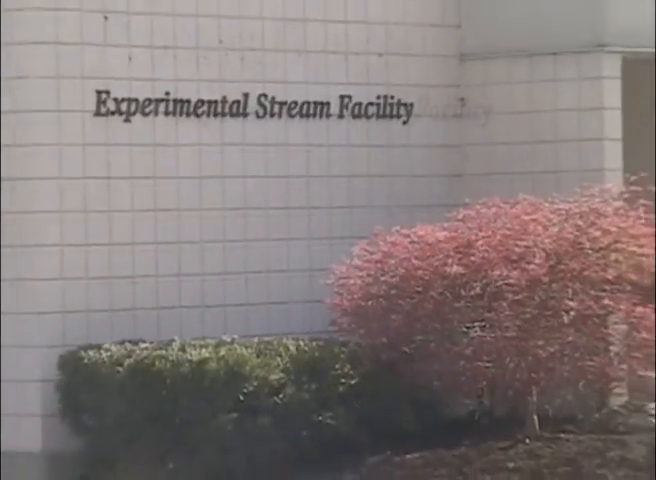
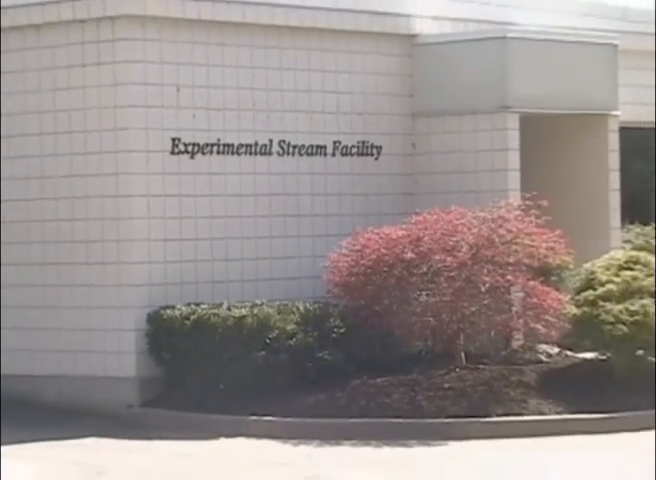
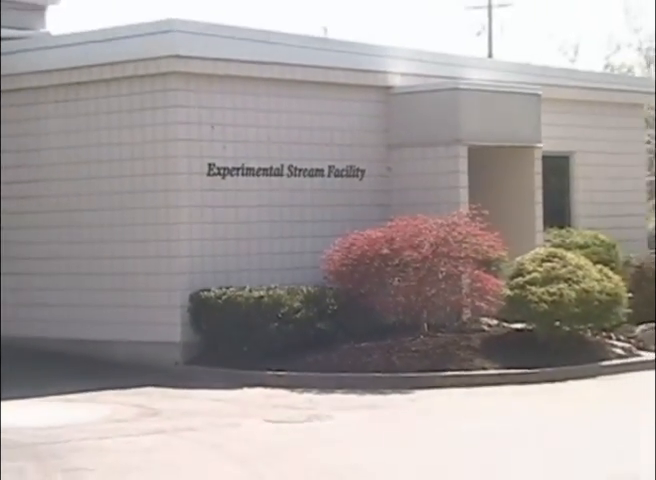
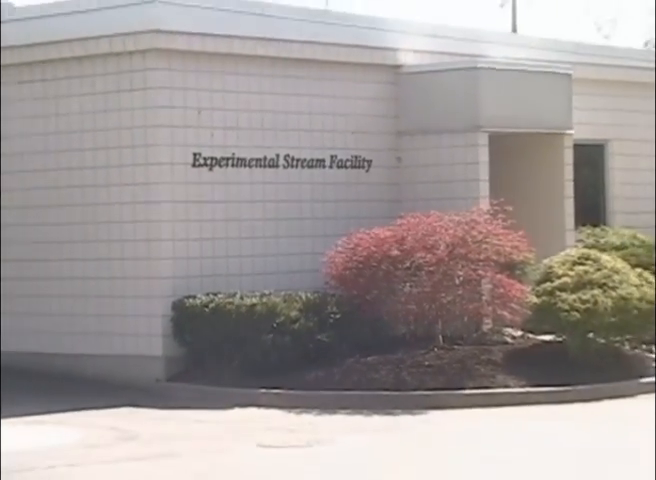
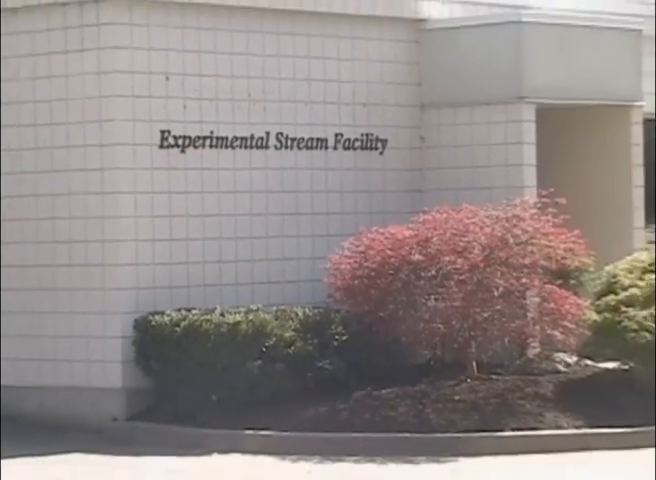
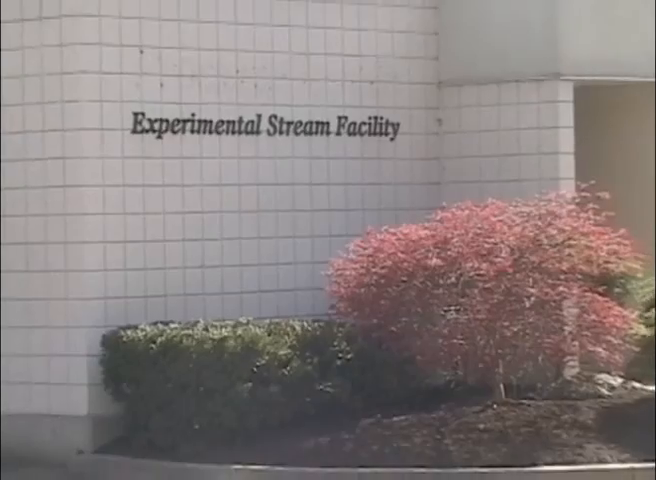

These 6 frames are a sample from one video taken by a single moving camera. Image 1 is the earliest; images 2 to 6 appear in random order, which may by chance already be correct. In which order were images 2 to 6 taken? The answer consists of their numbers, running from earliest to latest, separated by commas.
6, 5, 2, 4, 3
